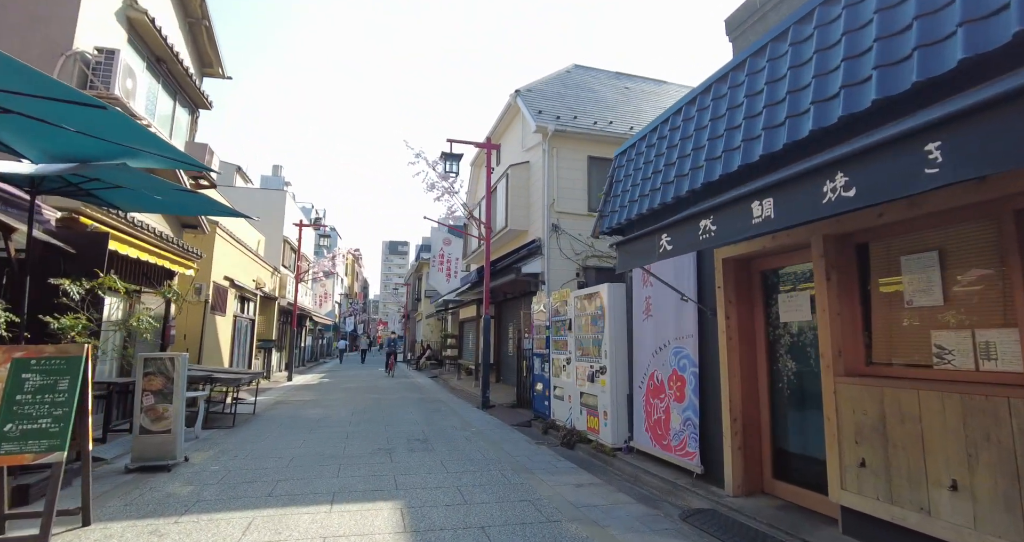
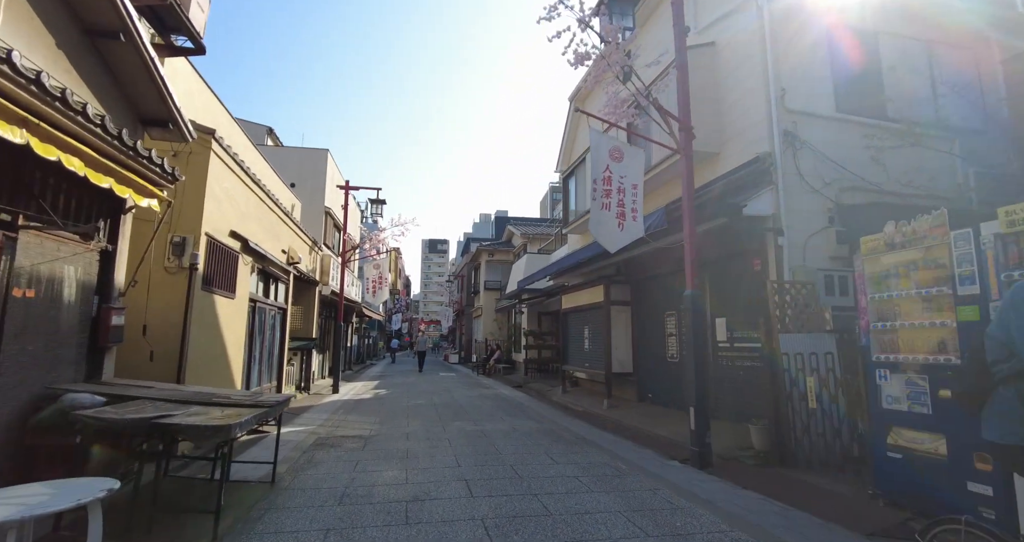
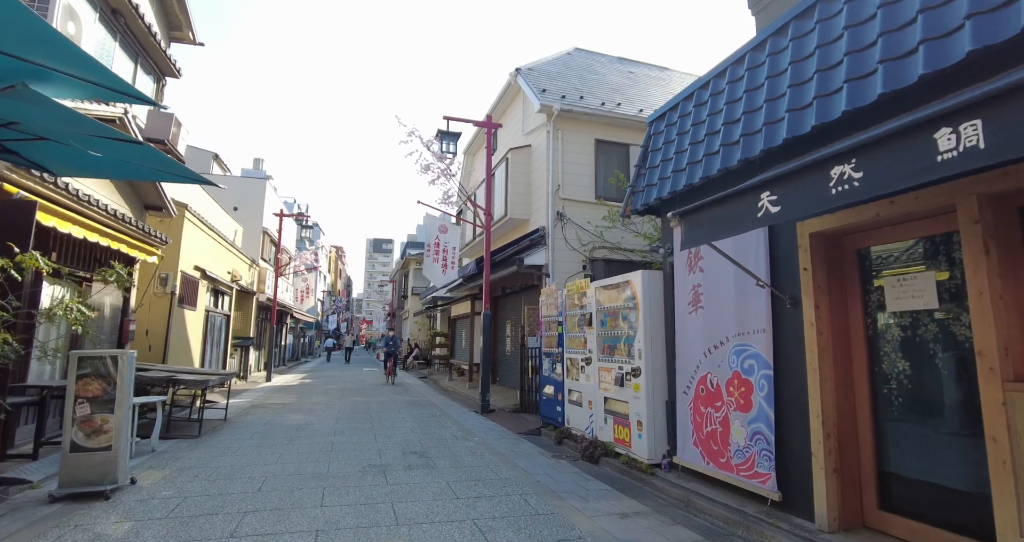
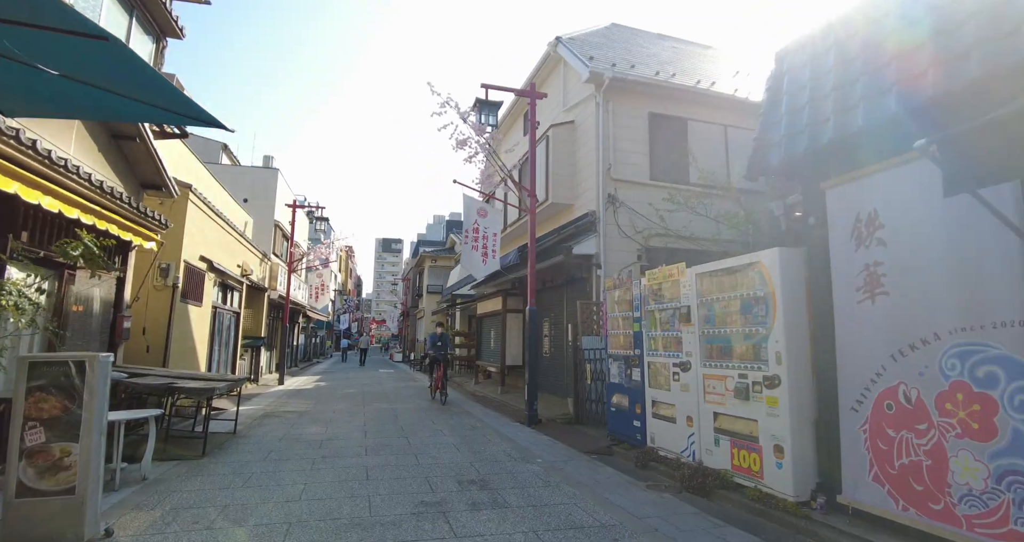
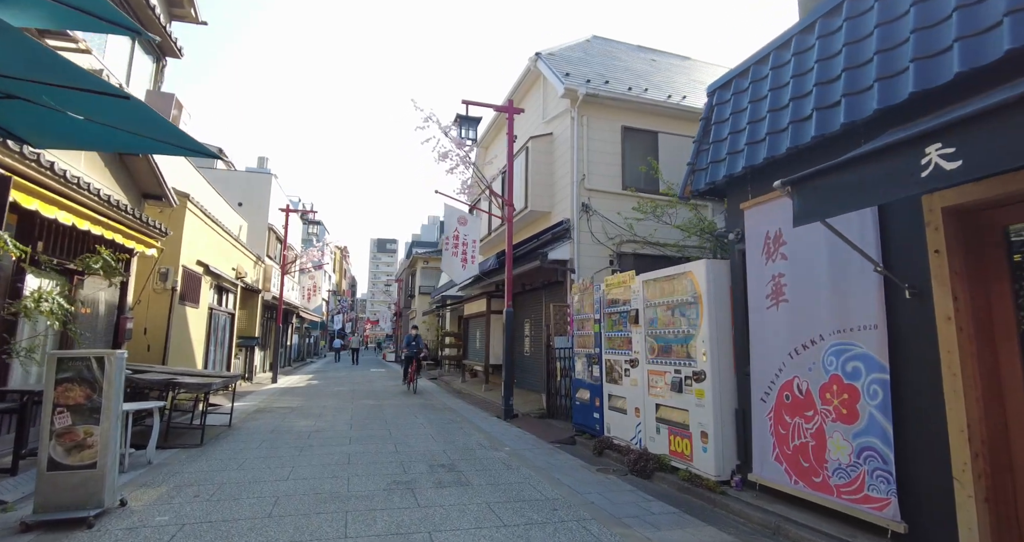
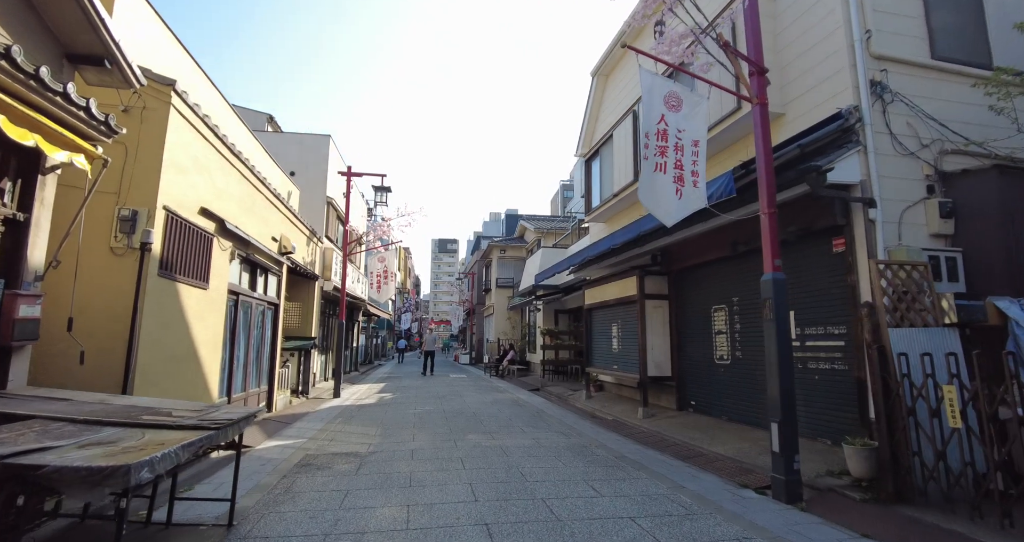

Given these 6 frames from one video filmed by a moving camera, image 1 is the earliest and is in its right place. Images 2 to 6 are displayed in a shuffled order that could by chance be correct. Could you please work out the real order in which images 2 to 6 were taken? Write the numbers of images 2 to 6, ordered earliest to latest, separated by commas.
3, 5, 4, 2, 6
